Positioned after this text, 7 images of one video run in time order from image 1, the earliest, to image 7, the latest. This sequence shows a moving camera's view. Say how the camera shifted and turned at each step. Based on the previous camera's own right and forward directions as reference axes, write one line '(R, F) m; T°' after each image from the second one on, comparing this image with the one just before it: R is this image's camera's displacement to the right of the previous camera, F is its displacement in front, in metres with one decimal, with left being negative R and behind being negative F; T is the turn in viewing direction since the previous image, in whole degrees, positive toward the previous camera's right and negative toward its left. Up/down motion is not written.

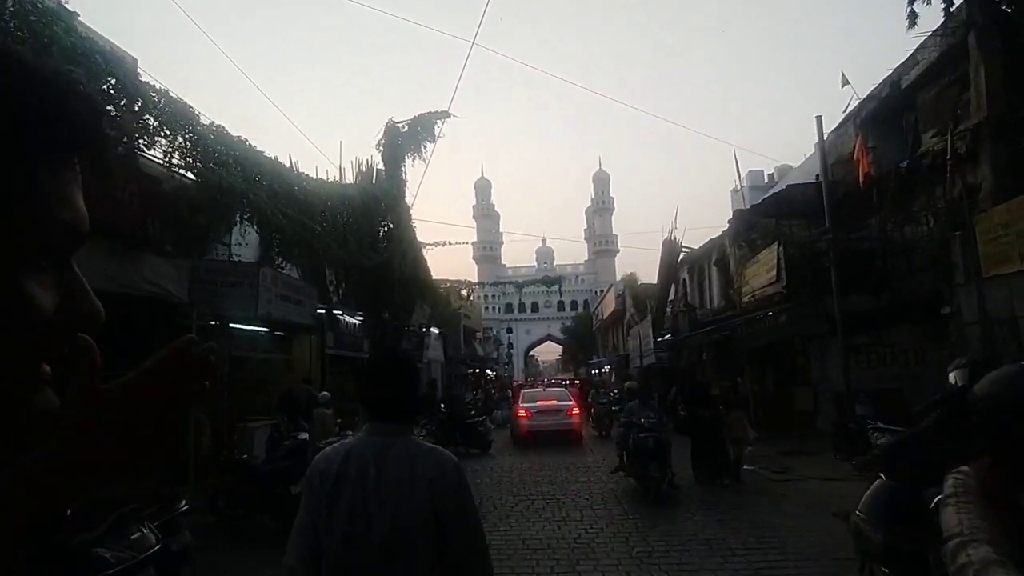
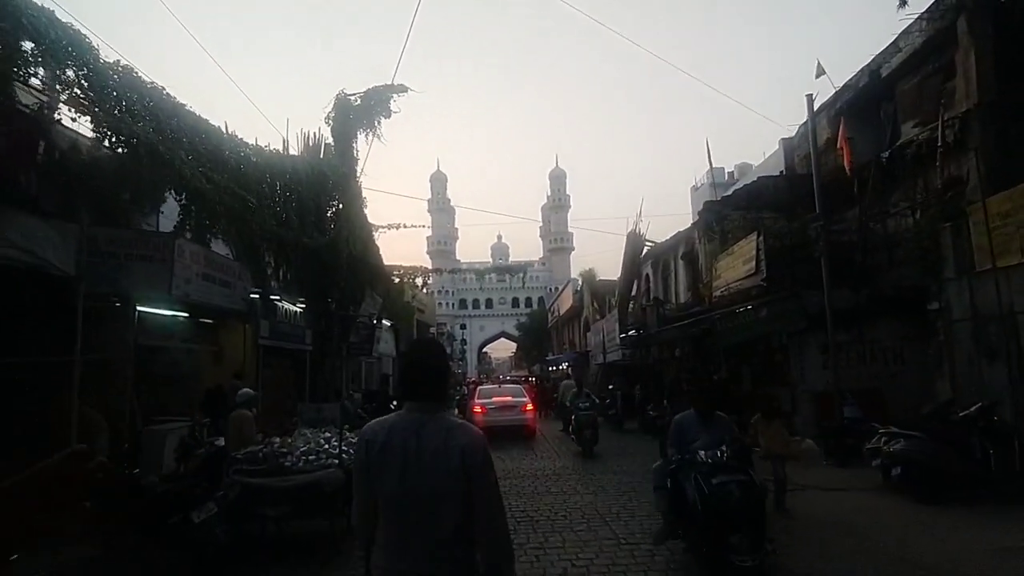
(-0.2, +1.4) m; +4°
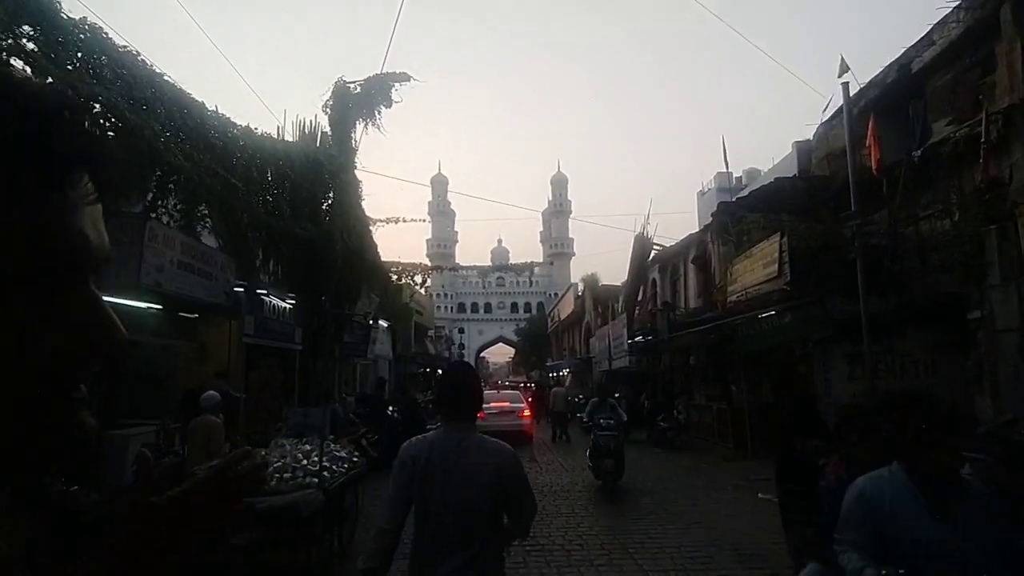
(-0.2, +0.9) m; 0°
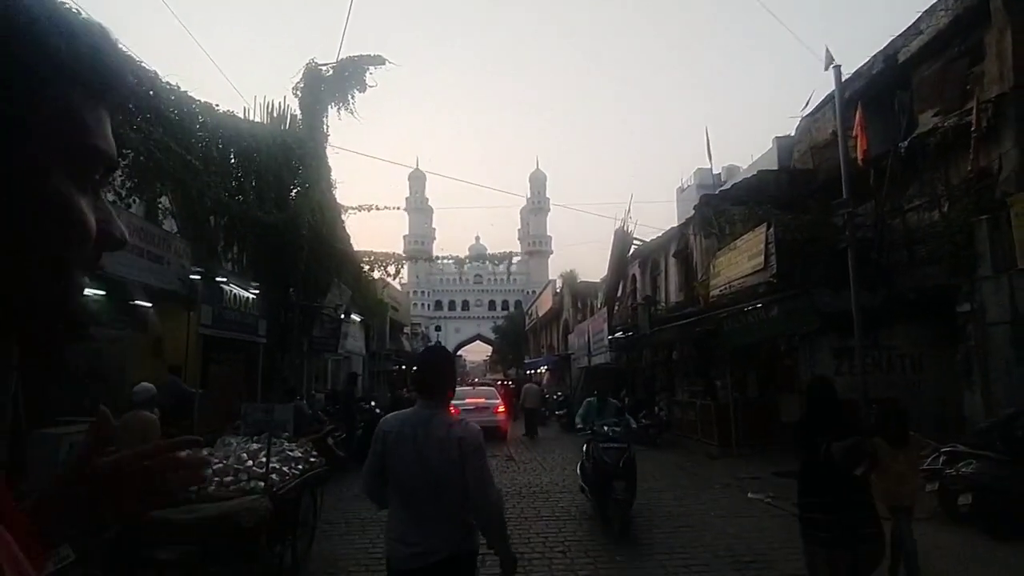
(0.0, +0.6) m; +2°
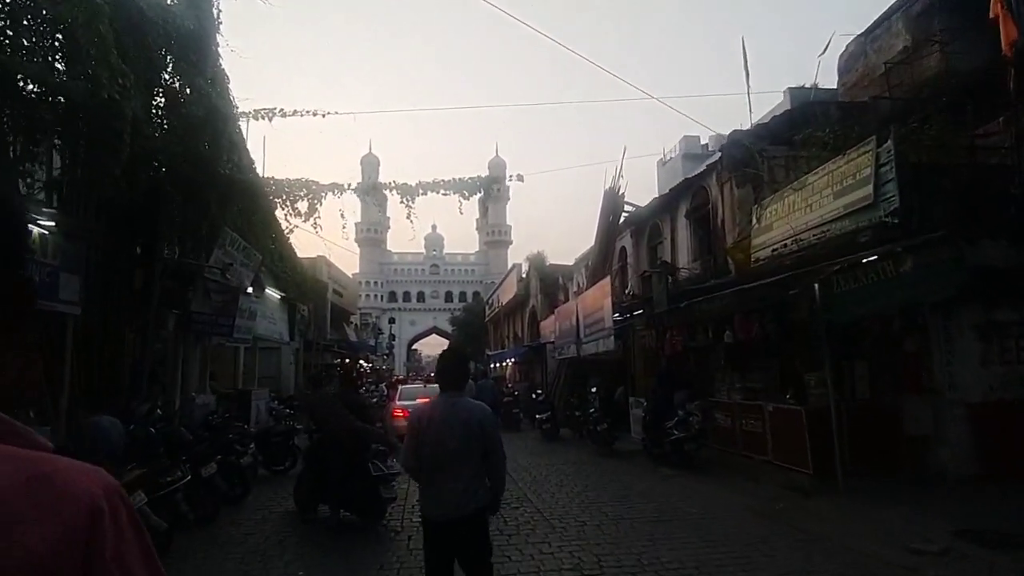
(-0.3, +4.8) m; +4°
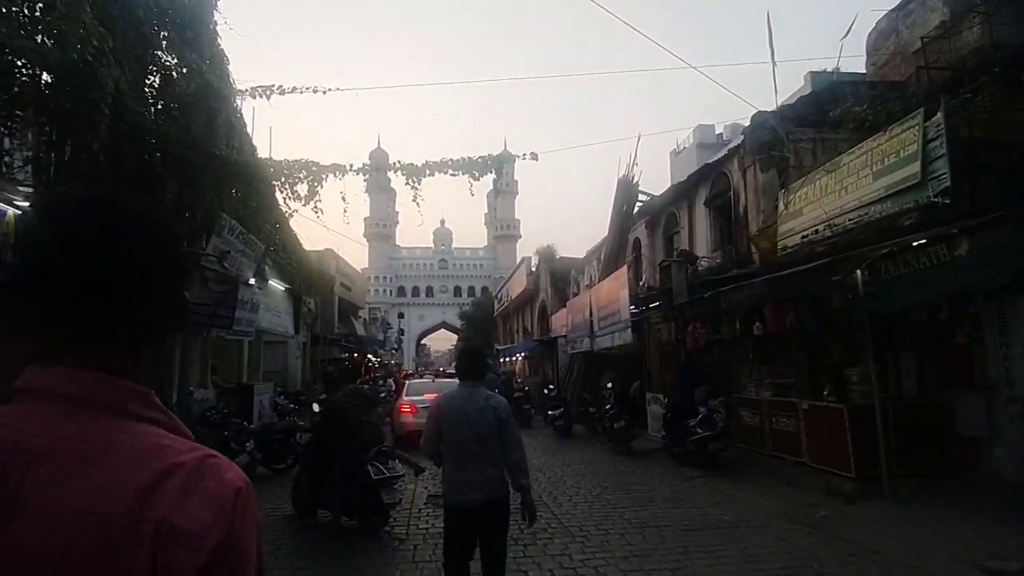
(-0.1, +0.6) m; -1°
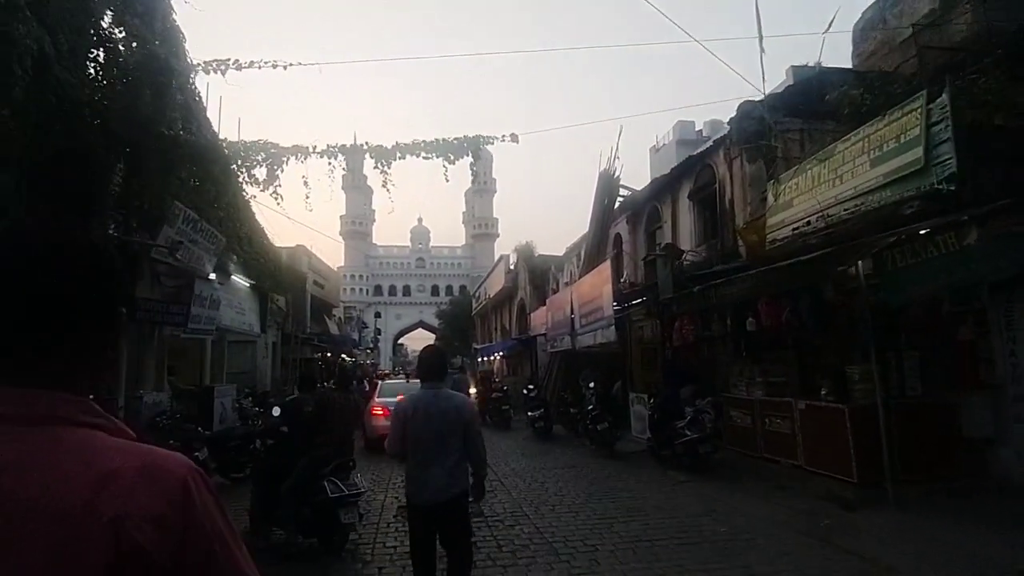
(0.0, +0.6) m; +2°
